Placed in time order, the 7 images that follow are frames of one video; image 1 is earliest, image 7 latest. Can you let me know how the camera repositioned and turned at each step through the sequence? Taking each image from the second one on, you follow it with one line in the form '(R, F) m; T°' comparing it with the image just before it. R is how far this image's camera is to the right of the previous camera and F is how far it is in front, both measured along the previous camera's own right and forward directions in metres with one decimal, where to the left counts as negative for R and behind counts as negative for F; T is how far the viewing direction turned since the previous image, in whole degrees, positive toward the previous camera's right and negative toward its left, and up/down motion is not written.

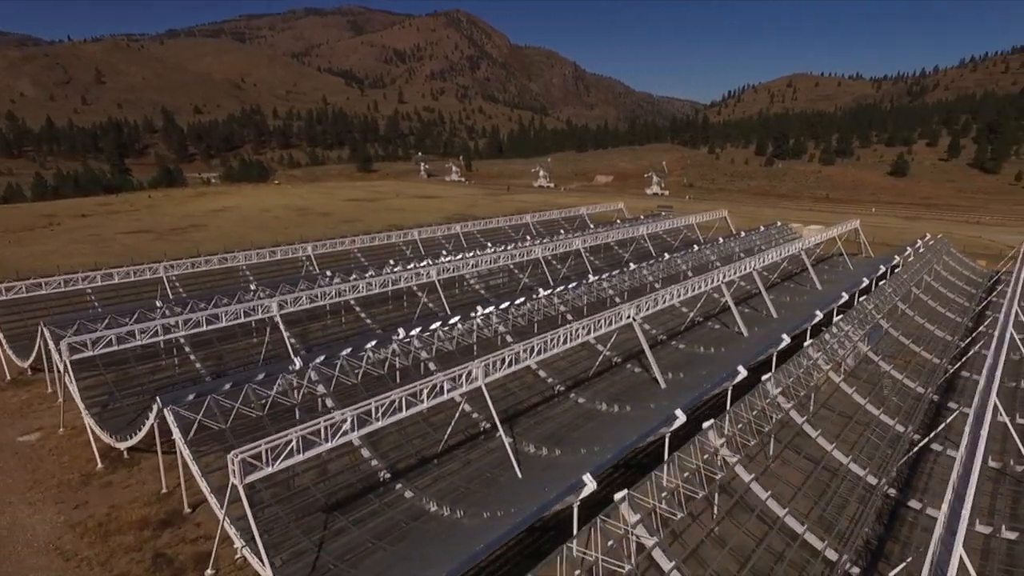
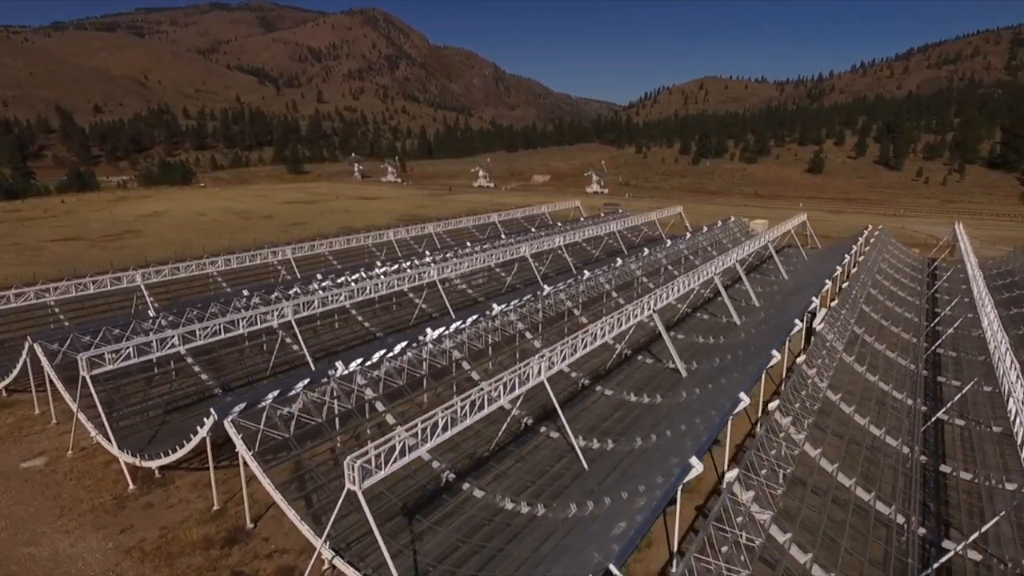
(-4.0, +0.1) m; +7°
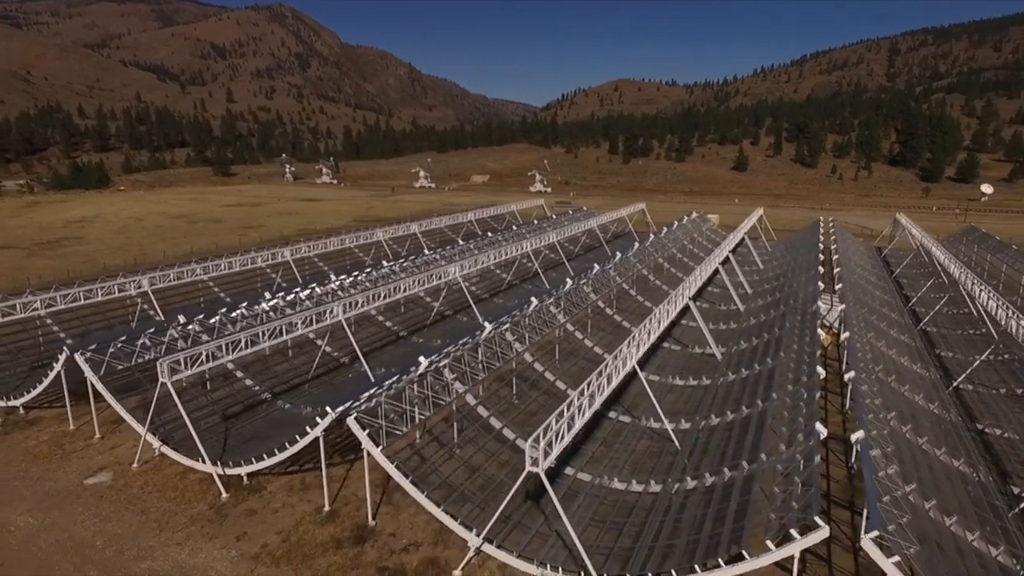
(-5.3, -0.3) m; +7°
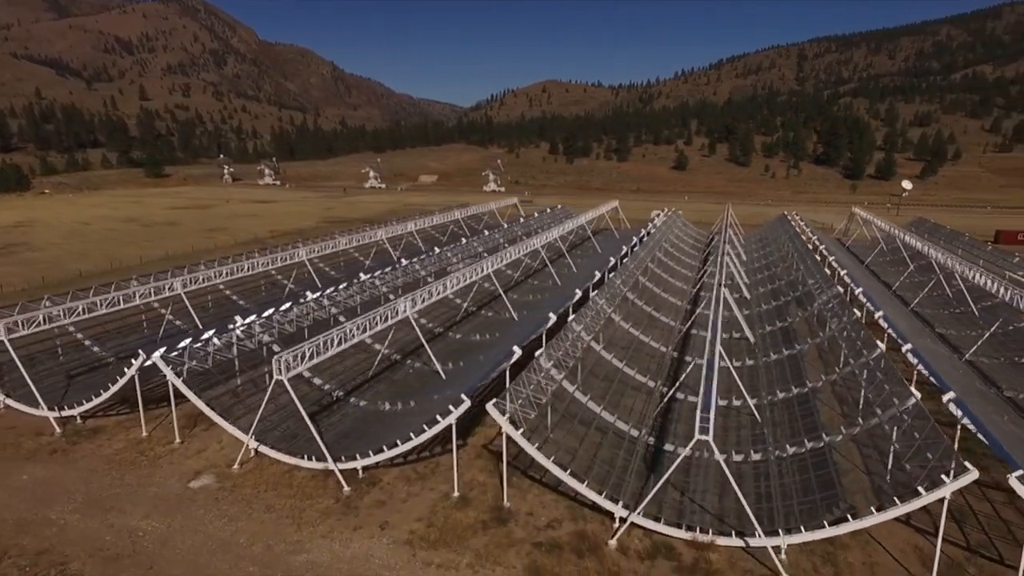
(-5.5, -0.6) m; +6°
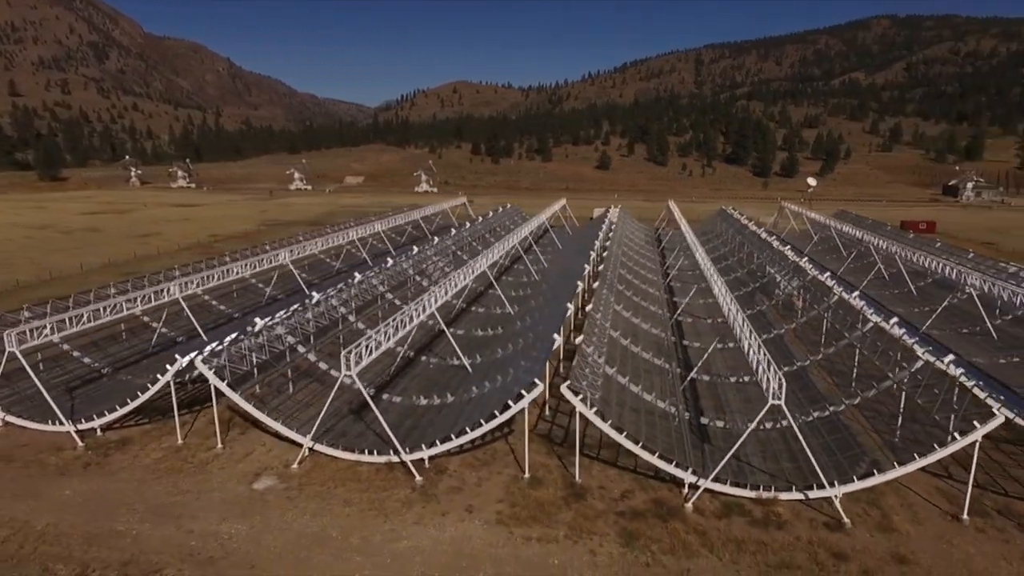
(-4.5, -0.7) m; +8°
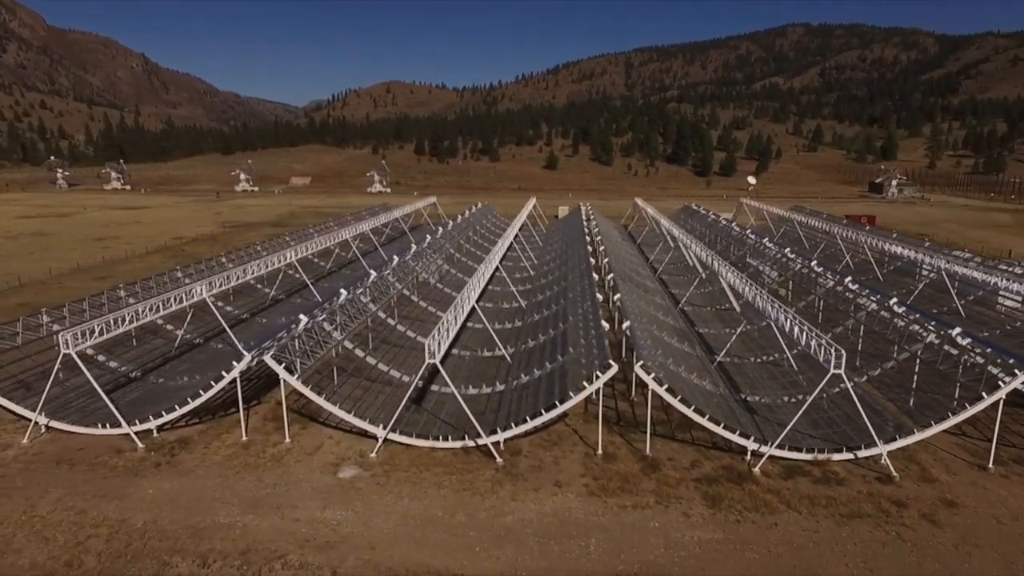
(-4.3, -0.9) m; +6°
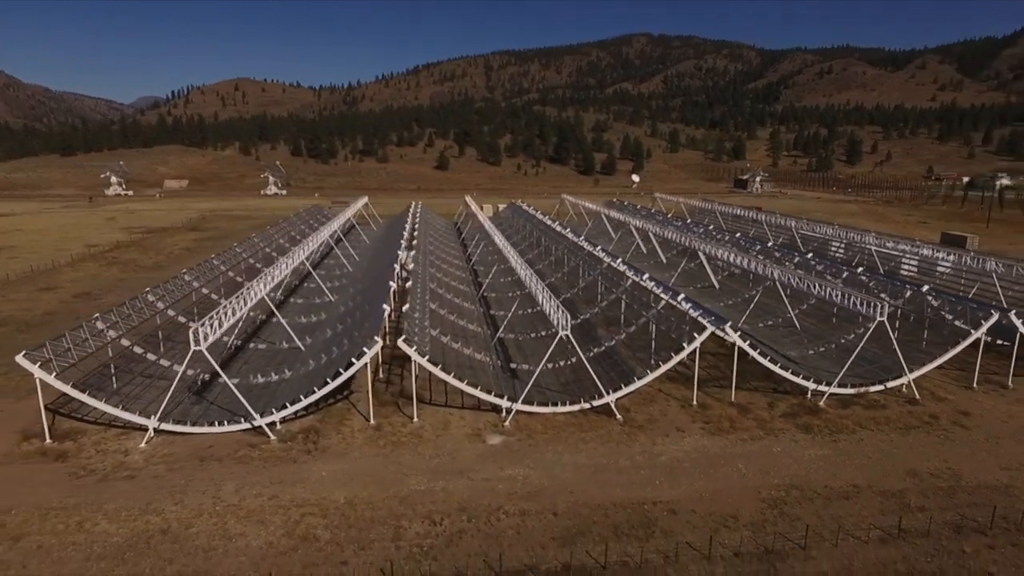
(-8.8, -1.5) m; +12°
